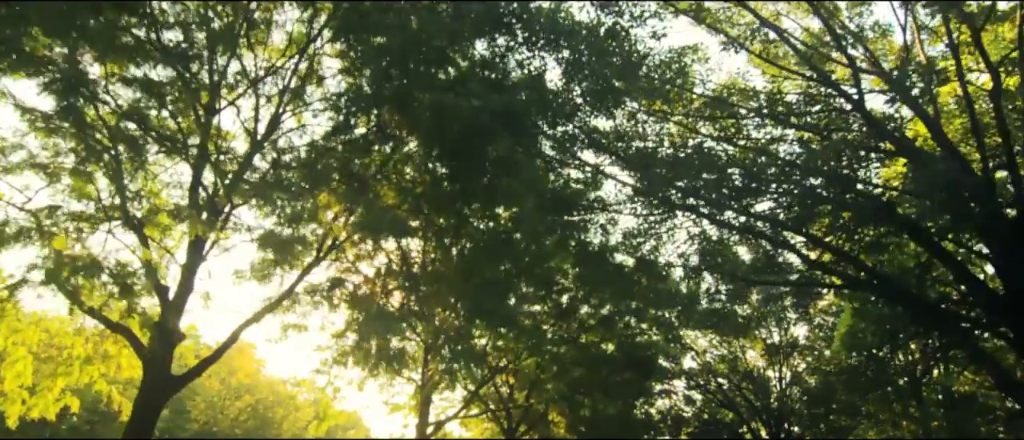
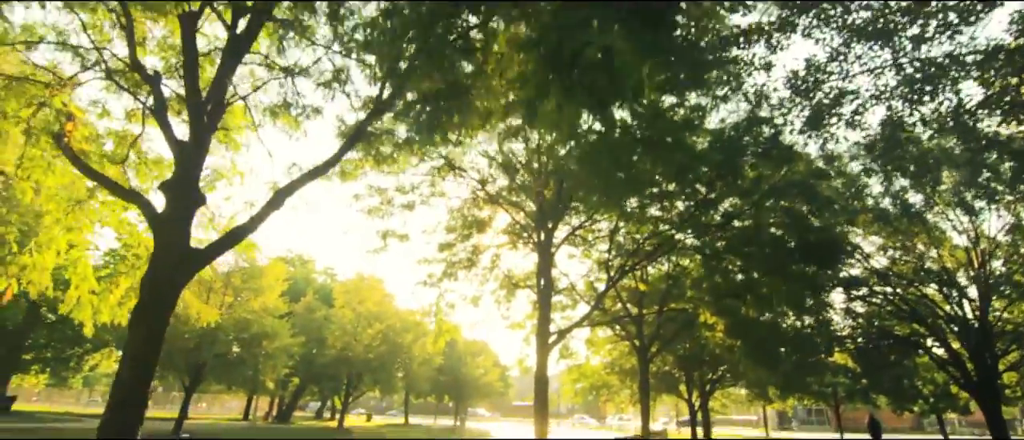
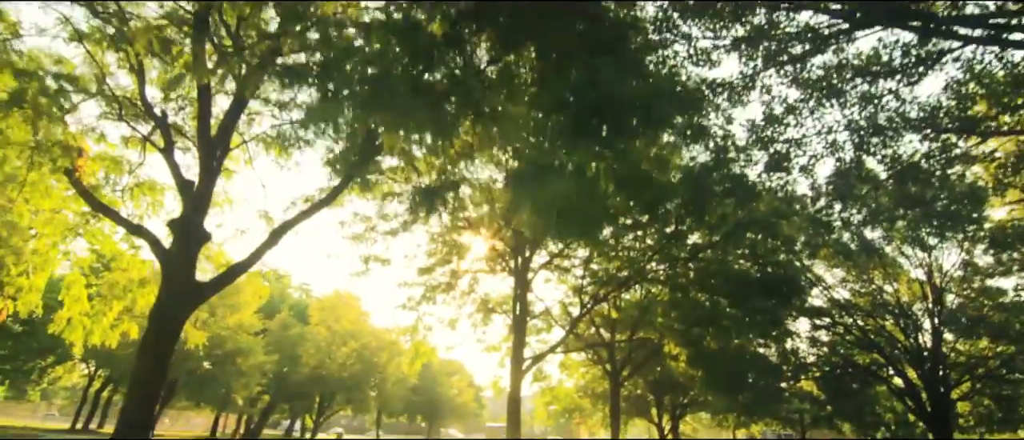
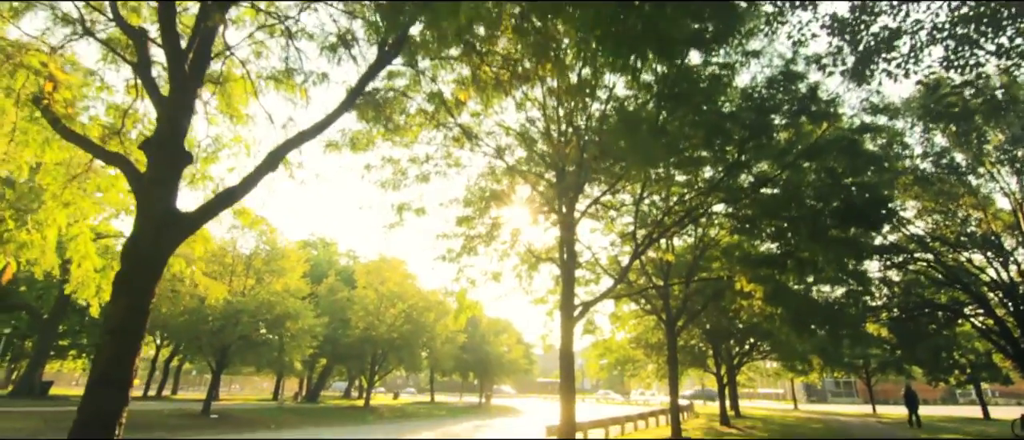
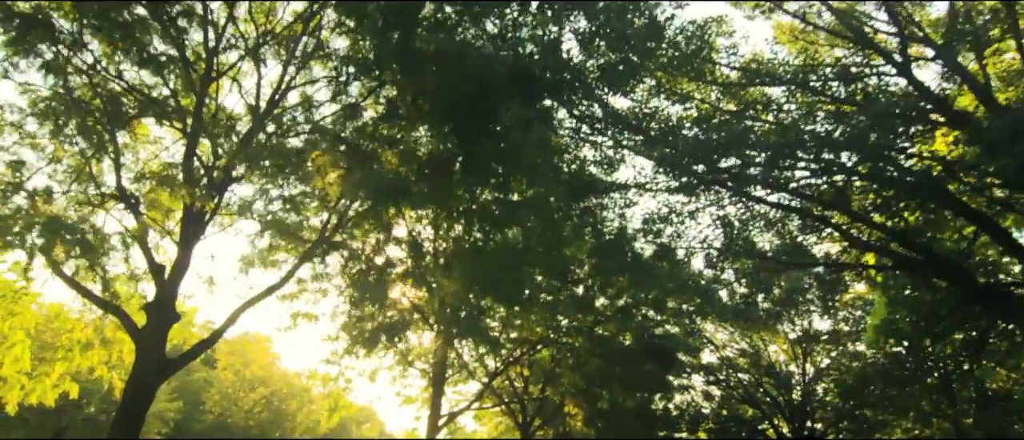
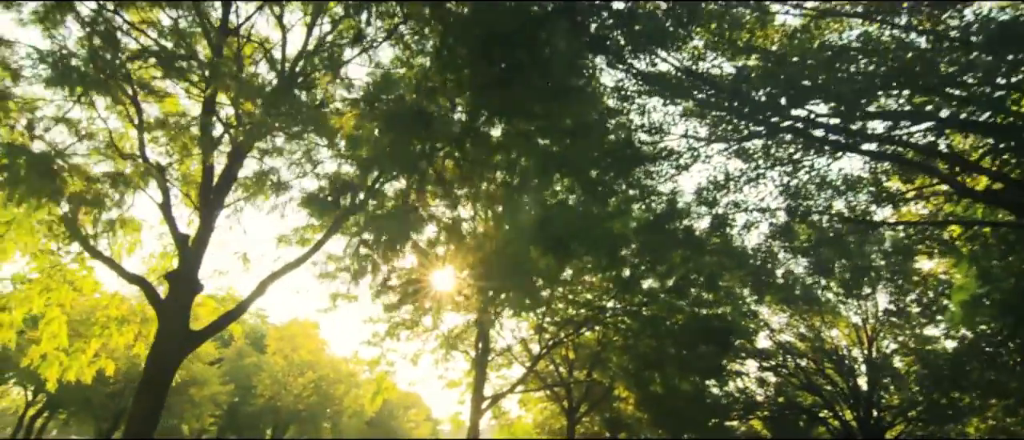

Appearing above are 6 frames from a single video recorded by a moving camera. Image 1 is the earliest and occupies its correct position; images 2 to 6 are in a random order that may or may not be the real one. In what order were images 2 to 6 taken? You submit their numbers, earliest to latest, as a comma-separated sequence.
5, 6, 3, 2, 4
